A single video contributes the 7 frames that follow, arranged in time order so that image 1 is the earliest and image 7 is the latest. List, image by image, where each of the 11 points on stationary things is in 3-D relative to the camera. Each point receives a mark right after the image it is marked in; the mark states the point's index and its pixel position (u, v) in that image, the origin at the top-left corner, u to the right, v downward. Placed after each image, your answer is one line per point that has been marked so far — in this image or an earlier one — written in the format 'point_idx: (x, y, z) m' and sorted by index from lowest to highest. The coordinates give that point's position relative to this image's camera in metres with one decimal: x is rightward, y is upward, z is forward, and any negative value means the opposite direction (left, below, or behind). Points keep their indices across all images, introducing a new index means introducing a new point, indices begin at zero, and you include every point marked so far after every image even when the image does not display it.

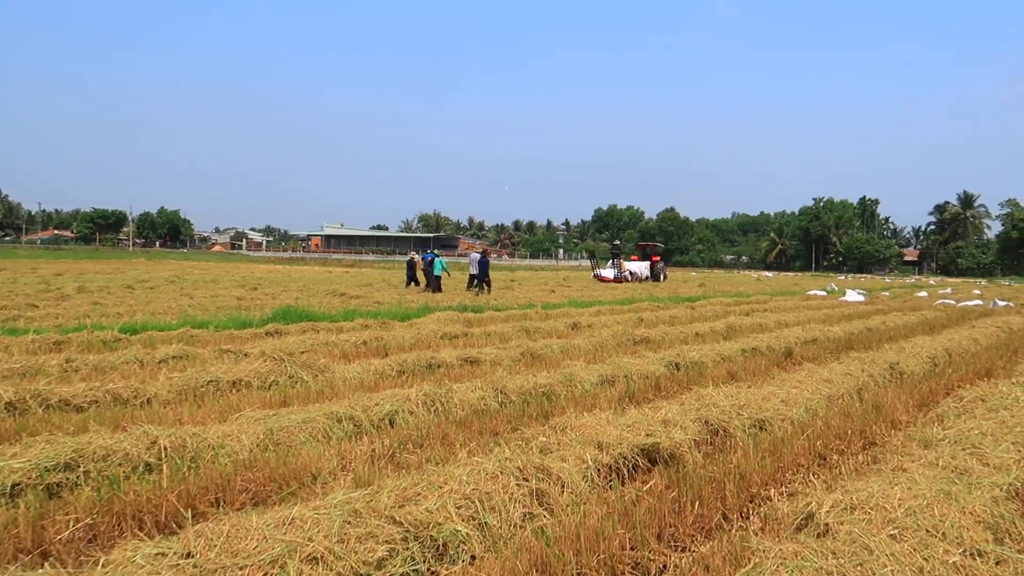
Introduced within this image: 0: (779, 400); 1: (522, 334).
0: (+2.1, -0.9, +6.1) m
1: (+0.1, -0.7, +10.8) m
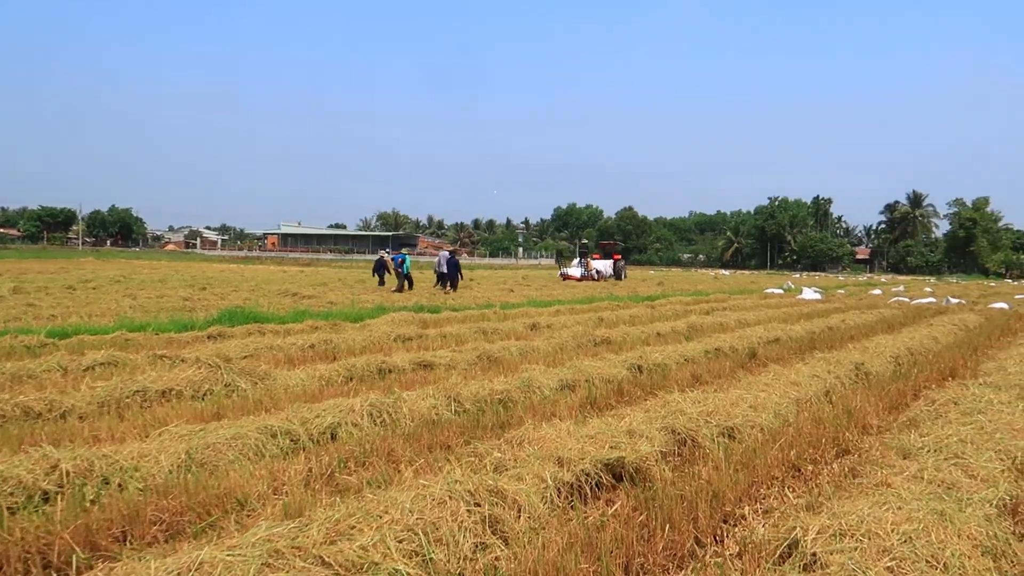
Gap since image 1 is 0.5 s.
0: (+1.8, -0.9, +5.8) m
1: (-0.4, -0.6, +10.4) m
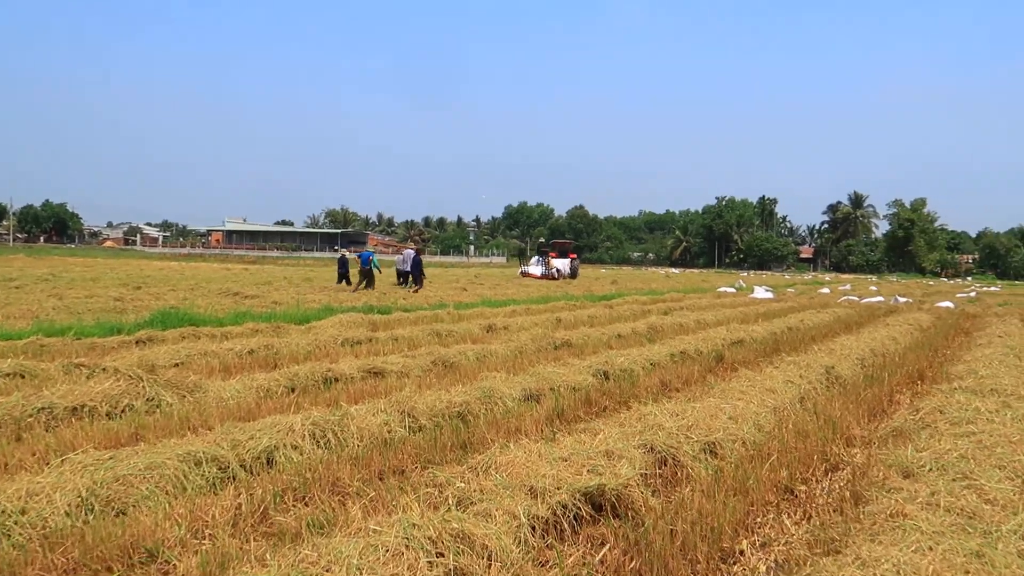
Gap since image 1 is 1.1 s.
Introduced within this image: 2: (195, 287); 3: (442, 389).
0: (+1.5, -0.9, +5.4) m
1: (-1.0, -0.7, +9.9) m
2: (-8.0, 0.0, +19.5) m
3: (-0.6, -0.8, +6.4) m
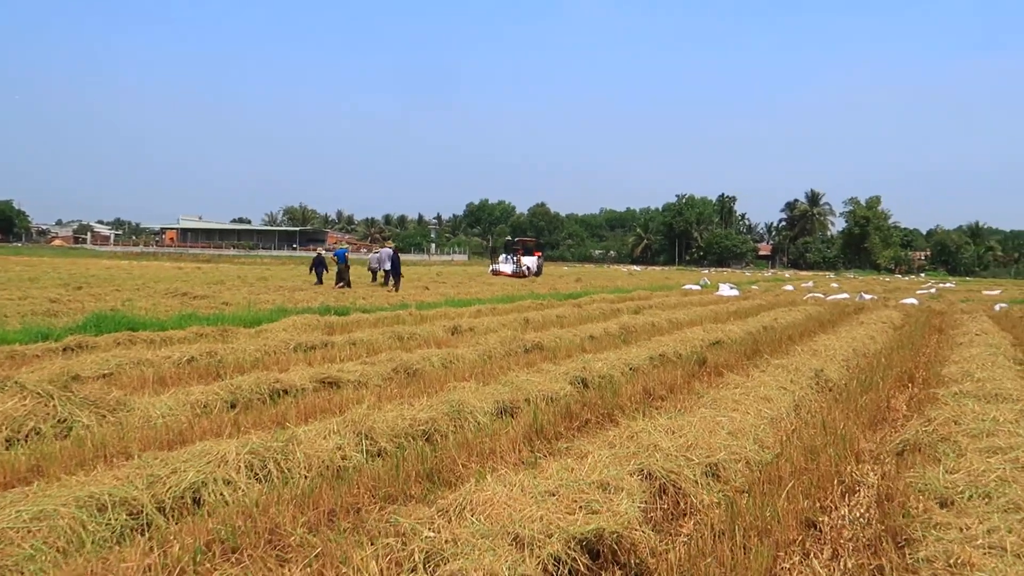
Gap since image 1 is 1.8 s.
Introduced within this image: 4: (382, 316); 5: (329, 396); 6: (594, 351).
0: (+1.3, -0.9, +4.9) m
1: (-1.4, -0.6, +9.2) m
2: (-8.9, 0.0, +18.5) m
3: (-0.8, -0.8, +5.7) m
4: (-2.1, -0.4, +12.3) m
5: (-1.4, -0.8, +5.9) m
6: (+0.9, -0.7, +8.8) m
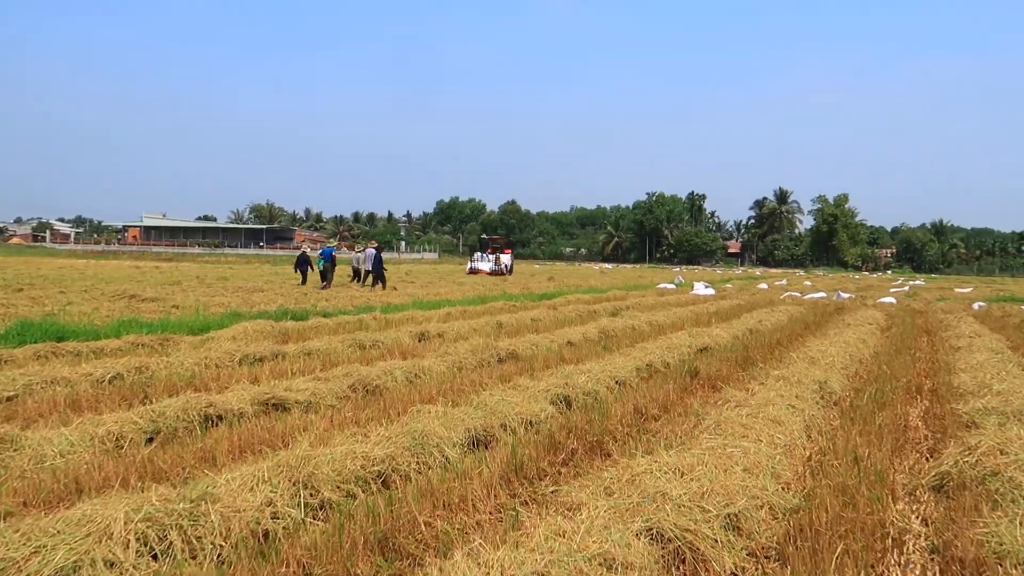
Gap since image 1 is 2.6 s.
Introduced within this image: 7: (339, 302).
0: (+1.2, -0.9, +4.1) m
1: (-1.7, -0.7, +8.3) m
2: (-9.5, 0.0, +17.3) m
3: (-1.0, -0.9, +4.9) m
4: (-2.5, -0.5, +11.4) m
5: (-1.6, -0.9, +5.0) m
6: (+0.7, -0.8, +8.0) m
7: (-3.4, -0.3, +15.3) m
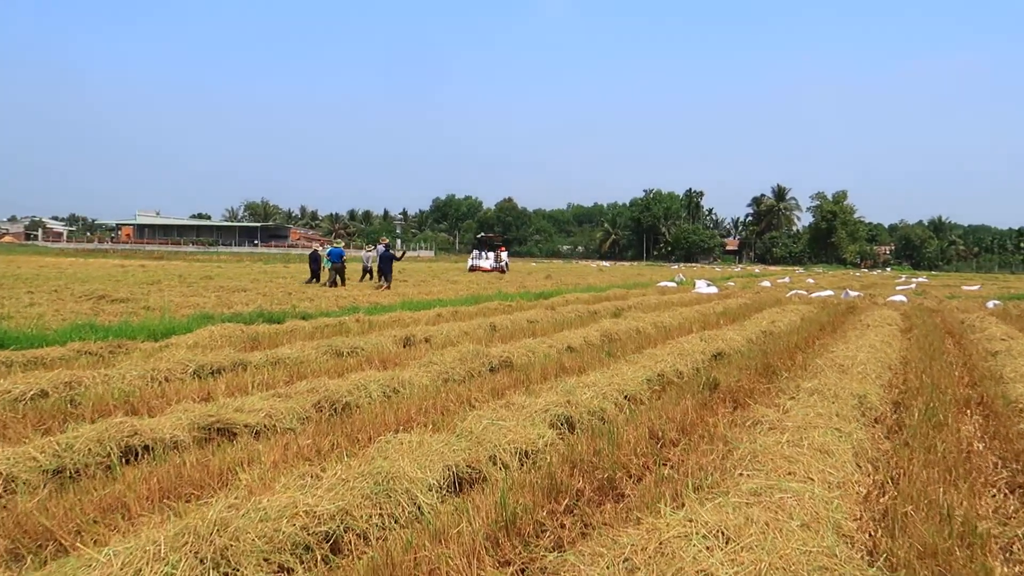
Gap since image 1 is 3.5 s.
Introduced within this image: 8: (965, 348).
0: (+1.1, -0.9, +3.2) m
1: (-1.8, -0.7, +7.4) m
2: (-9.6, 0.0, +16.4) m
3: (-1.0, -0.9, +4.0) m
4: (-2.5, -0.5, +10.5) m
5: (-1.6, -0.9, +4.1) m
6: (+0.6, -0.8, +7.1) m
7: (-3.5, -0.3, +14.4) m
8: (+5.9, -0.8, +10.3) m
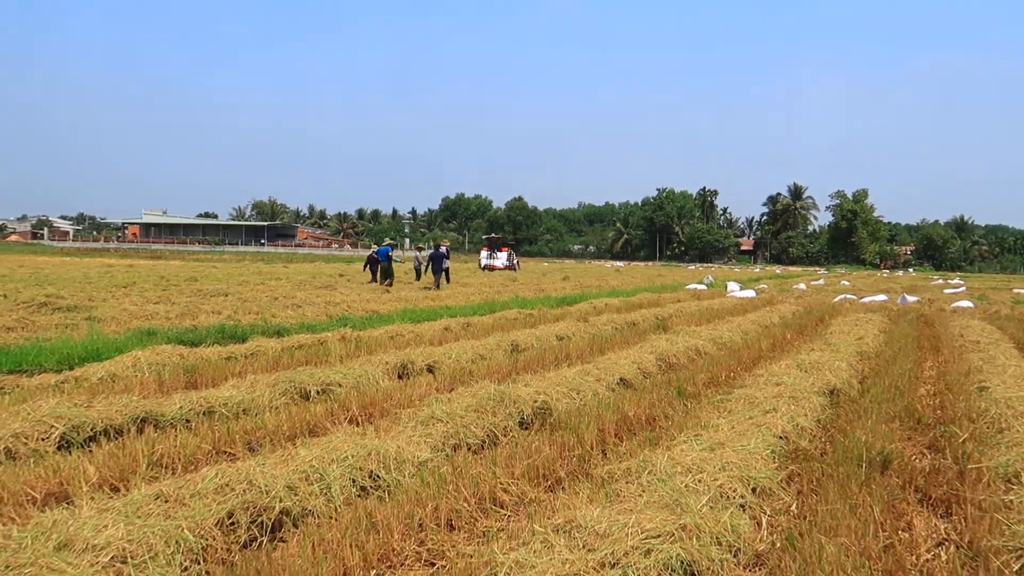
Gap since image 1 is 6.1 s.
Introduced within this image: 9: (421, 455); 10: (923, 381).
0: (+1.4, -1.0, +0.9) m
1: (-1.5, -0.8, +5.1) m
2: (-9.2, -0.1, +14.2) m
3: (-0.8, -1.0, +1.6) m
4: (-2.2, -0.6, +8.2) m
5: (-1.4, -1.0, +1.8) m
6: (+0.9, -0.9, +4.8) m
7: (-3.1, -0.4, +12.1) m
8: (+6.2, -0.9, +7.8) m
9: (-0.5, -0.8, +4.3) m
10: (+3.8, -0.8, +7.1) m
